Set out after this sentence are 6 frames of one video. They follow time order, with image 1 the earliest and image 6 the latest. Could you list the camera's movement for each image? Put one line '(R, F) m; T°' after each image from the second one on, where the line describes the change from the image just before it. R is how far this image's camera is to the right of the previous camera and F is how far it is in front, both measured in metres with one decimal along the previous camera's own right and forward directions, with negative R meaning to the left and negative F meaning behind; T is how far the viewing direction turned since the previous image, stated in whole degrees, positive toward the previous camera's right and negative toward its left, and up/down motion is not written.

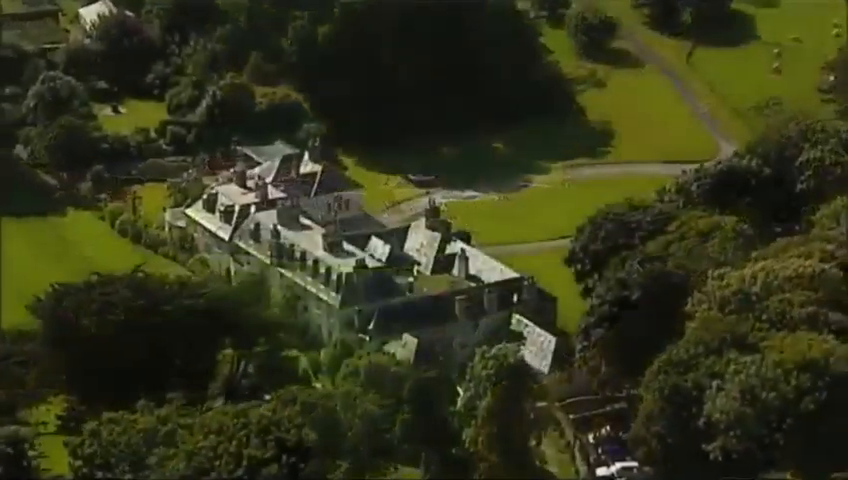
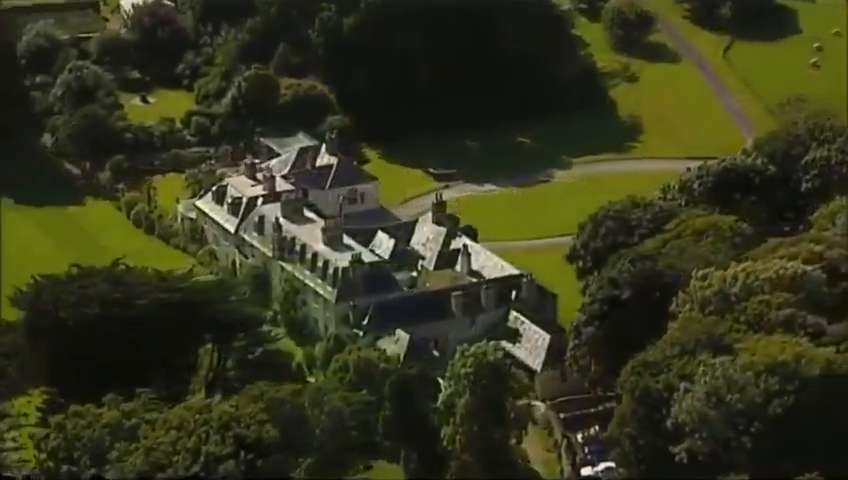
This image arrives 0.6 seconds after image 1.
(+1.8, +0.2) m; -2°
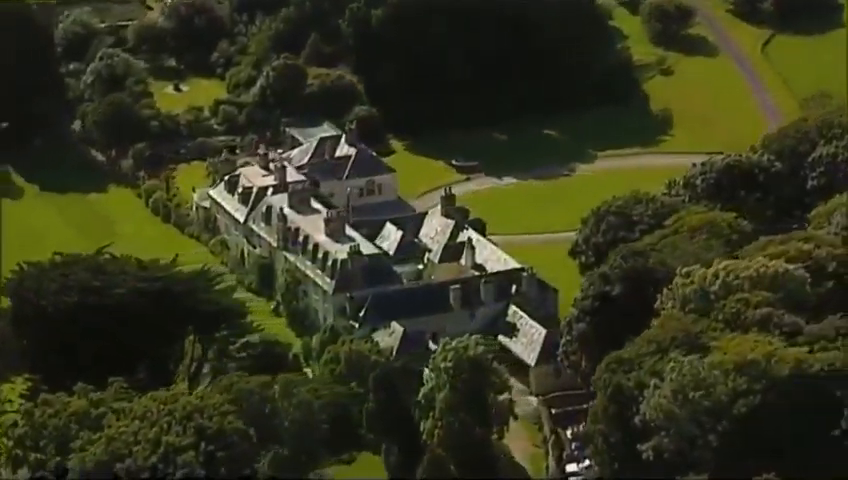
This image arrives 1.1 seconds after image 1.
(+1.9, +0.1) m; -3°
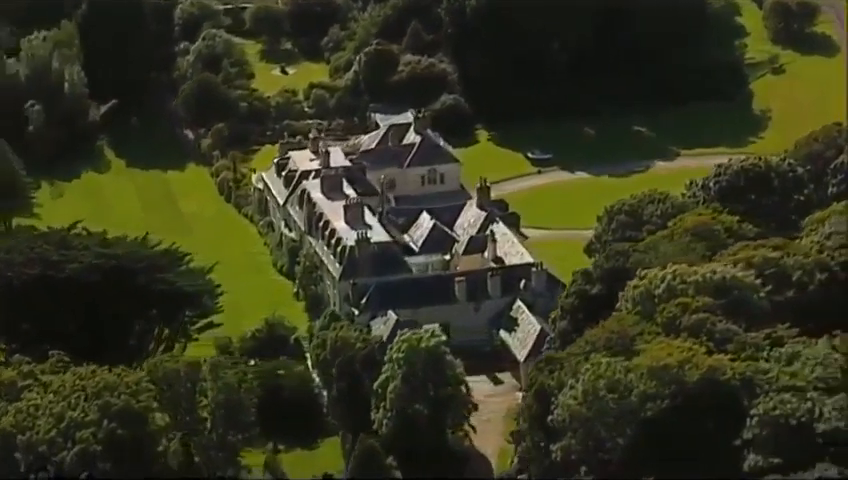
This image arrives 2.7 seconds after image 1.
(+5.3, +0.2) m; -7°
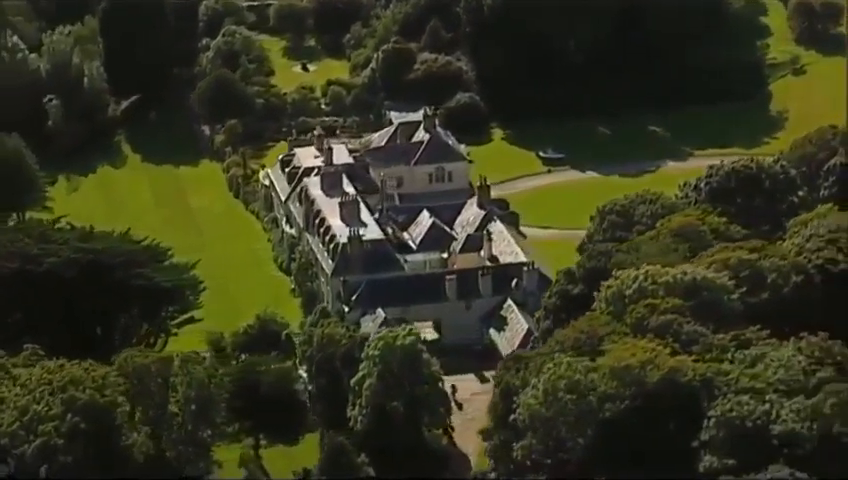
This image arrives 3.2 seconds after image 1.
(+1.6, -0.1) m; -2°
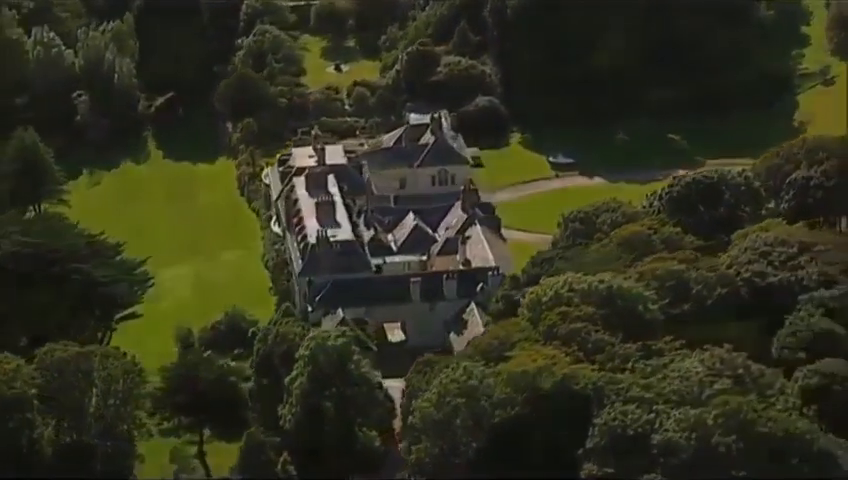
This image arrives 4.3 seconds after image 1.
(+3.7, -0.3) m; -4°
